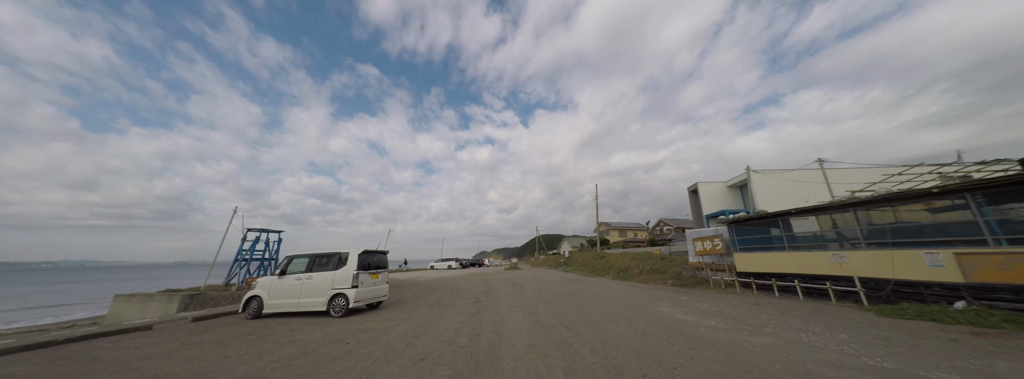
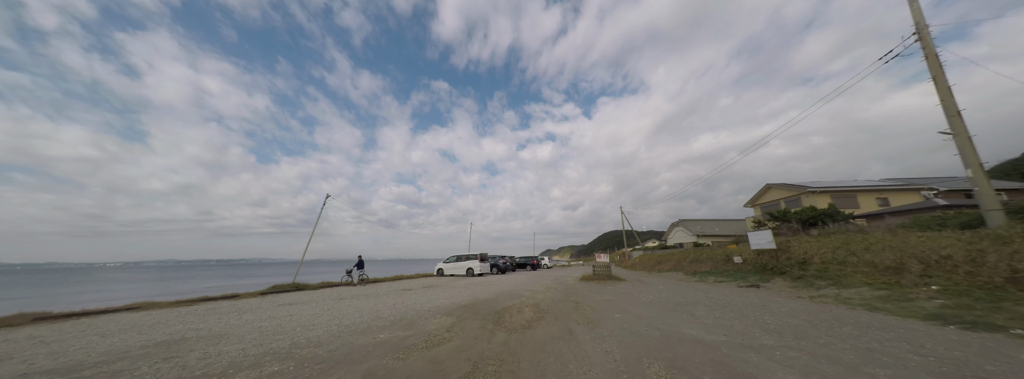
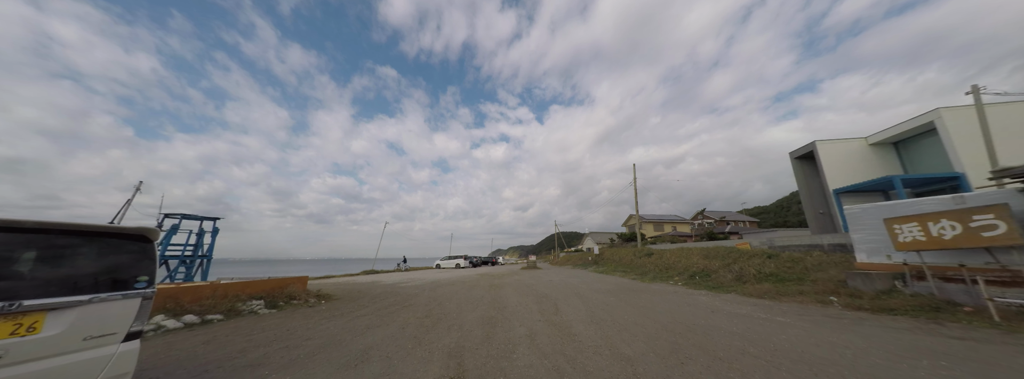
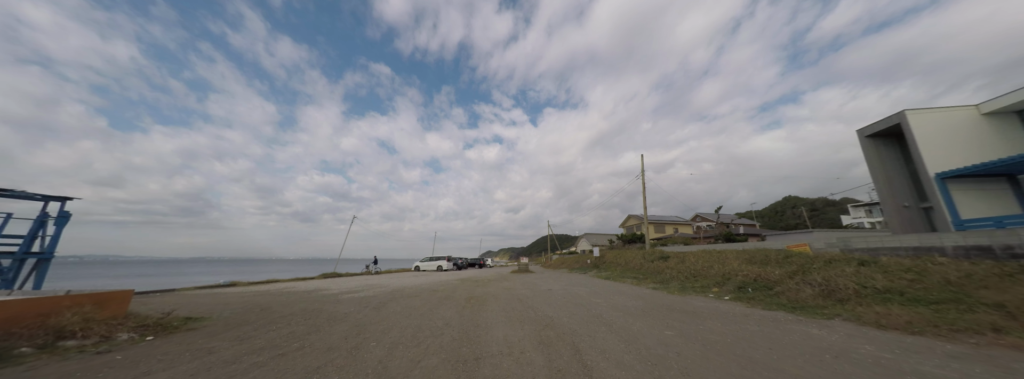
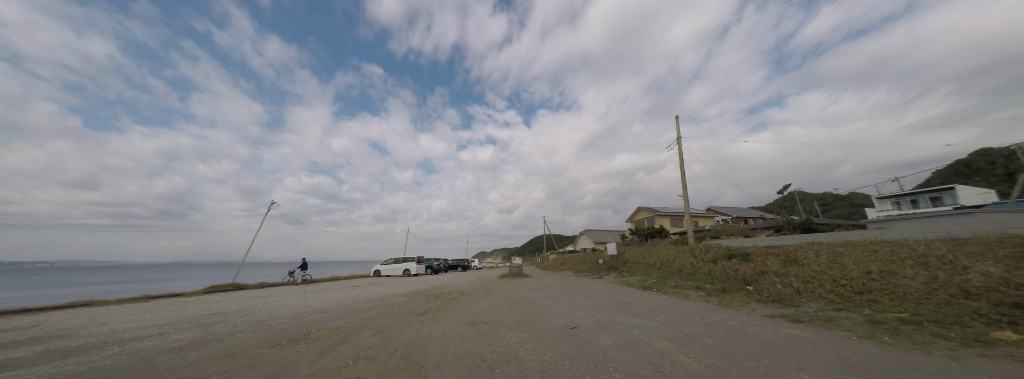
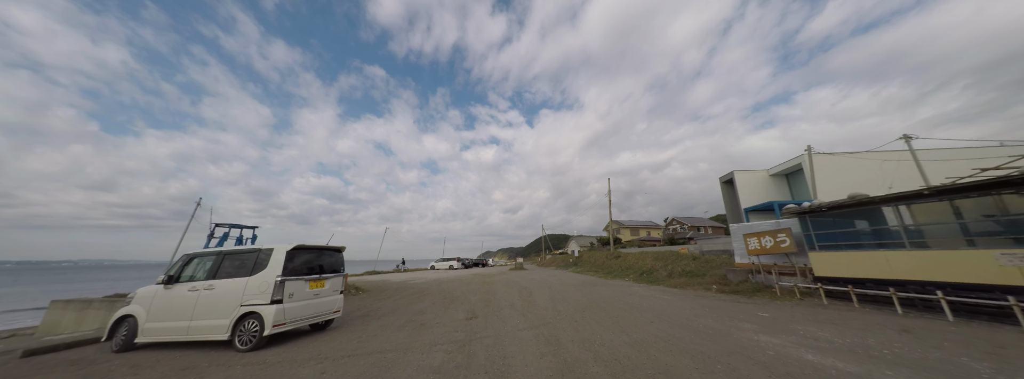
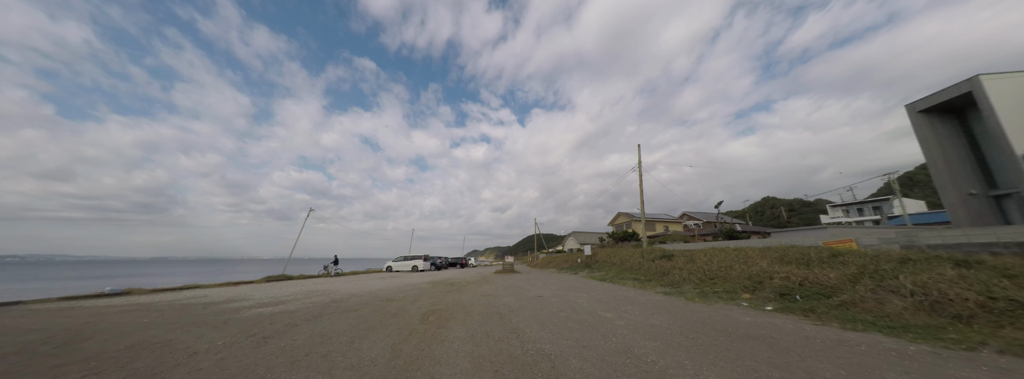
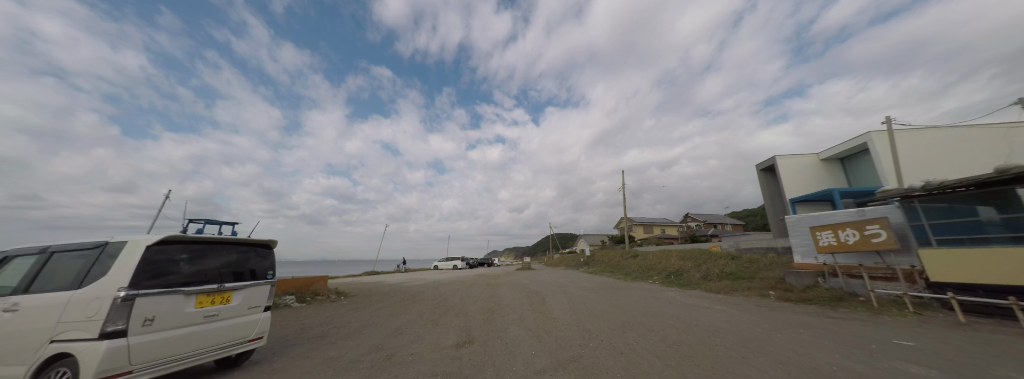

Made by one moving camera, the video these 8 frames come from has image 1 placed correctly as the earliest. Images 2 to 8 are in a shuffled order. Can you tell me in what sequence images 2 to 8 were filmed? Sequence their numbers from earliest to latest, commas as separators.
6, 8, 3, 4, 7, 5, 2
